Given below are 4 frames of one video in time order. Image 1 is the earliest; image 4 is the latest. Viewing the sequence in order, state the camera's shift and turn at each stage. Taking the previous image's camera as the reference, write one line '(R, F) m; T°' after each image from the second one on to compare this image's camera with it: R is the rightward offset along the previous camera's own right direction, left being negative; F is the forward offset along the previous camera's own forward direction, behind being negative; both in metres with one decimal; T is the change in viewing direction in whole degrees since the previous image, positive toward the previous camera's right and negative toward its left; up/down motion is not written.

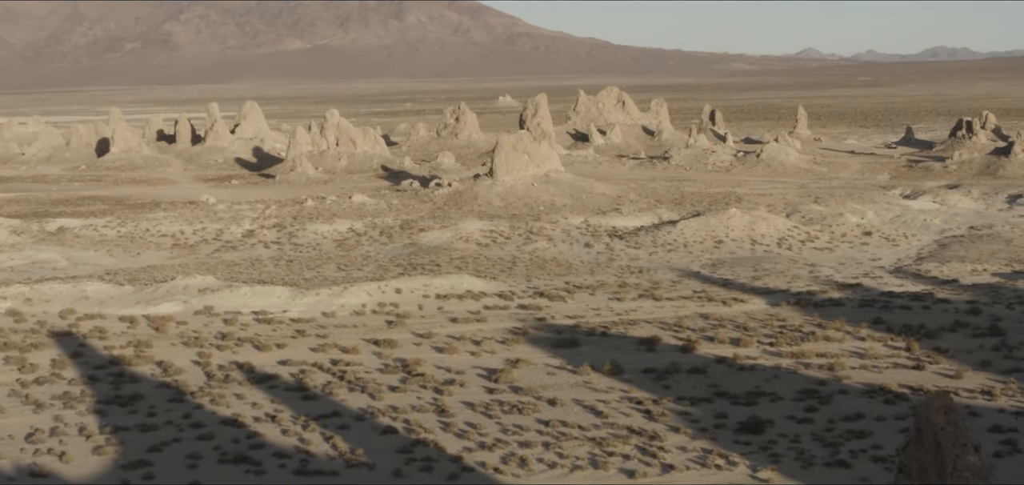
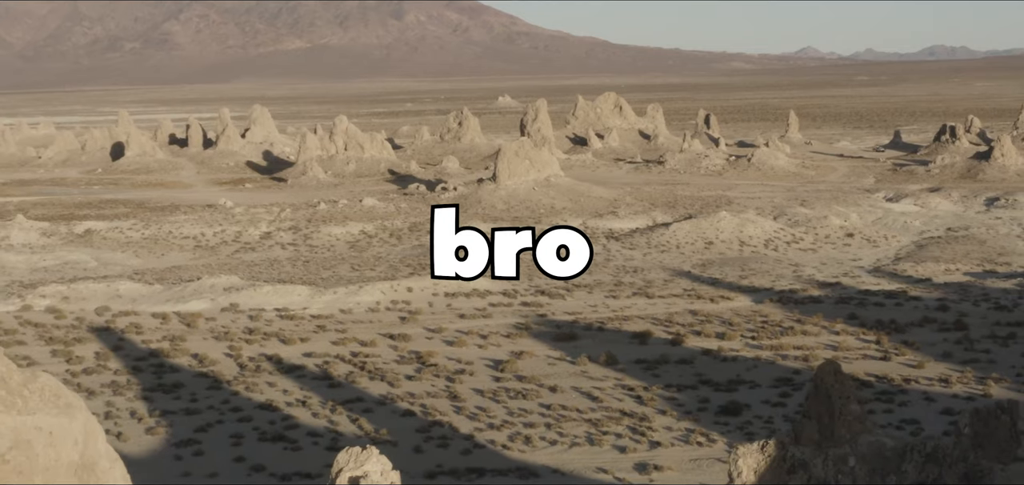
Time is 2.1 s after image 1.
(-0.1, -1.6) m; 0°
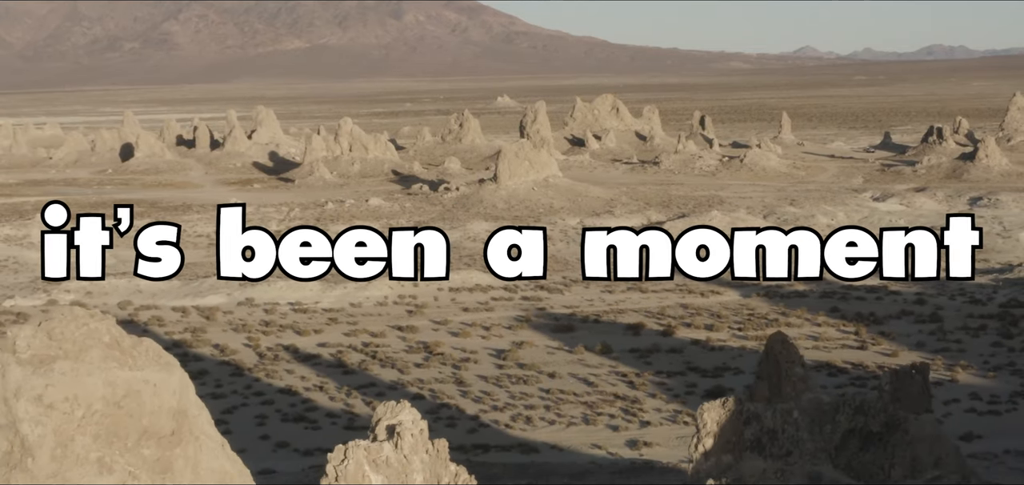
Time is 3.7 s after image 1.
(0.0, -1.2) m; 0°
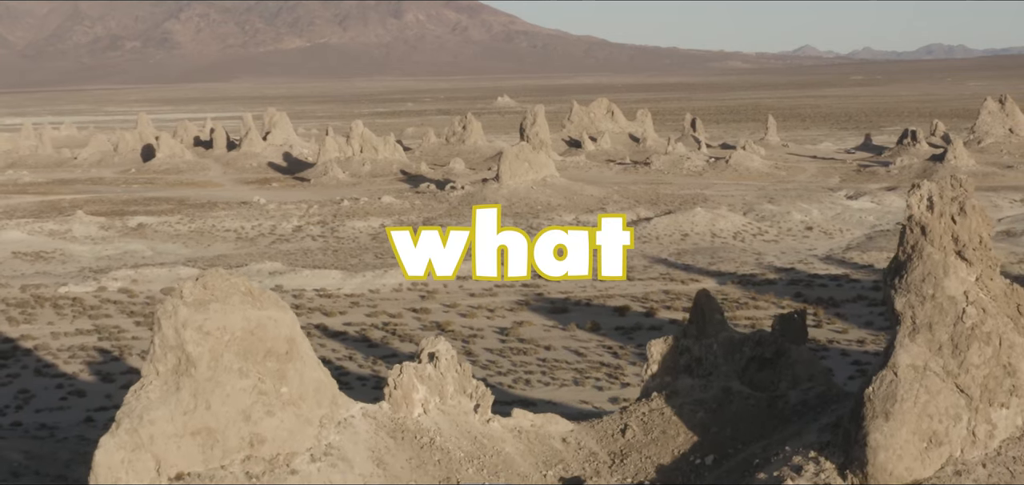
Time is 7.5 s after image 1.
(0.0, -2.7) m; 0°
